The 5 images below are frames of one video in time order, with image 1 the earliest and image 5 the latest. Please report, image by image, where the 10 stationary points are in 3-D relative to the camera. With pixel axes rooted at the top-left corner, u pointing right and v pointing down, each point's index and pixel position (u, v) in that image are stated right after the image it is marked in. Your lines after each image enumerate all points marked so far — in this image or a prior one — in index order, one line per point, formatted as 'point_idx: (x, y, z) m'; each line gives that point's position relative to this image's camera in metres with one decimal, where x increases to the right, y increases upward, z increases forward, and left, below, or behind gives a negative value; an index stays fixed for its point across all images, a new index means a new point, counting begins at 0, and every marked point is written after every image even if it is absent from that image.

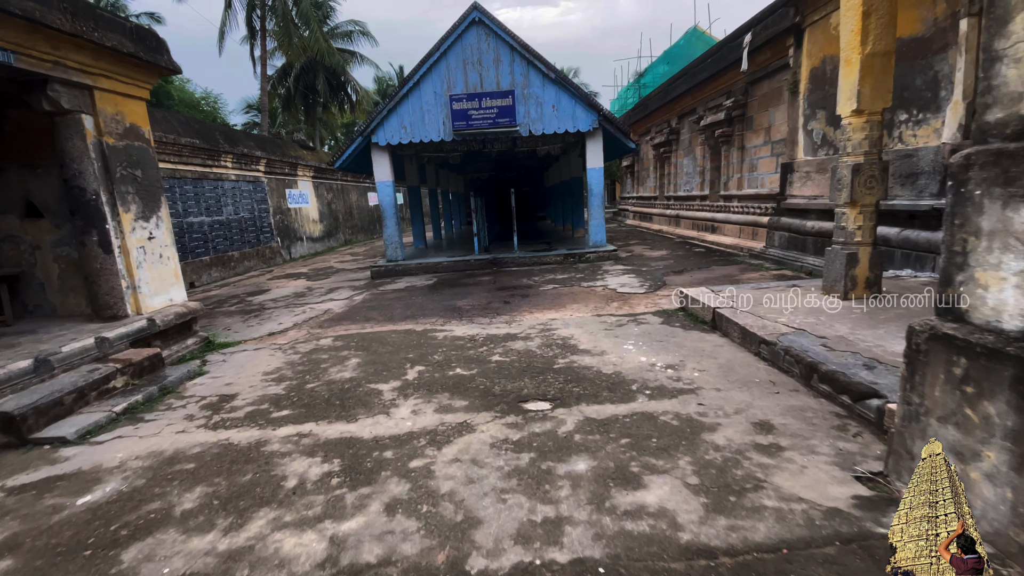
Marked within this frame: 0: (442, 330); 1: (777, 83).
0: (-0.6, -0.4, +4.4) m
1: (+4.0, +3.1, +7.2) m
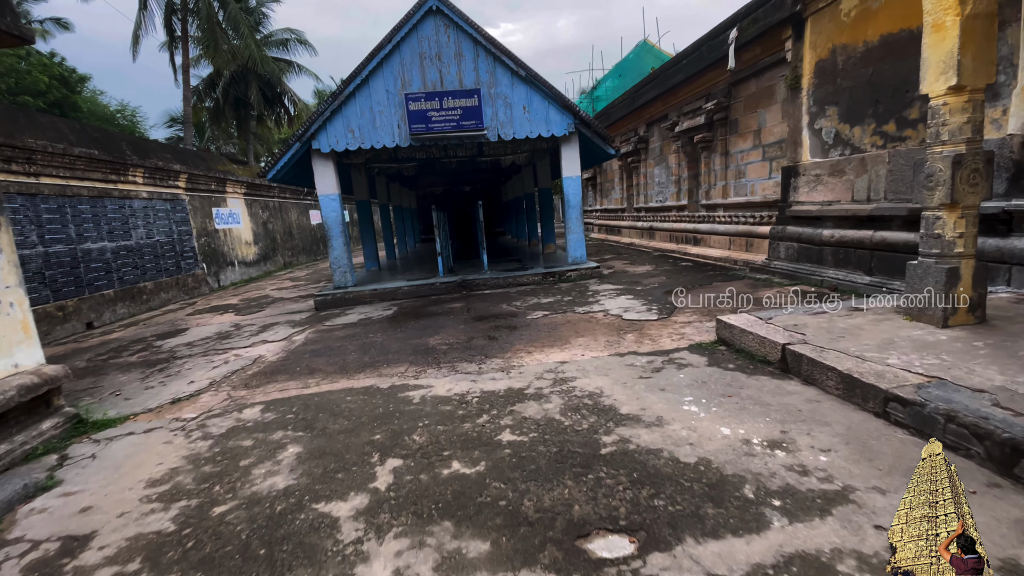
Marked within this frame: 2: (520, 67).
0: (-0.6, -0.7, +3.3) m
1: (+3.5, +2.8, +6.6) m
2: (+0.1, +3.2, +6.9) m
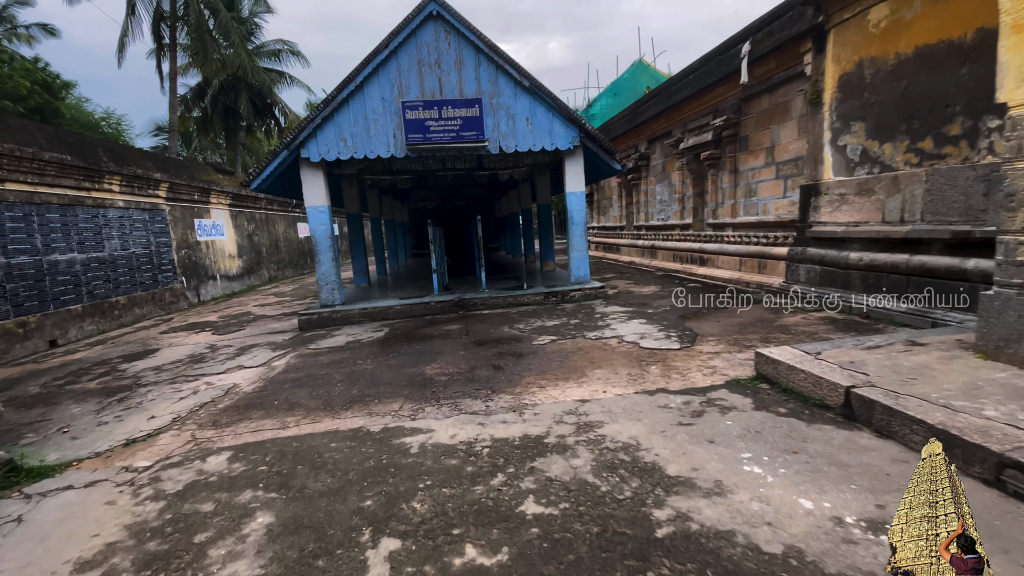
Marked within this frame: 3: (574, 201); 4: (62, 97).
0: (-0.6, -0.8, +2.8) m
1: (+3.6, +2.5, +6.3) m
2: (+0.2, +2.9, +6.6) m
3: (+0.9, +1.3, +7.2) m
4: (-17.7, +7.5, +18.8) m
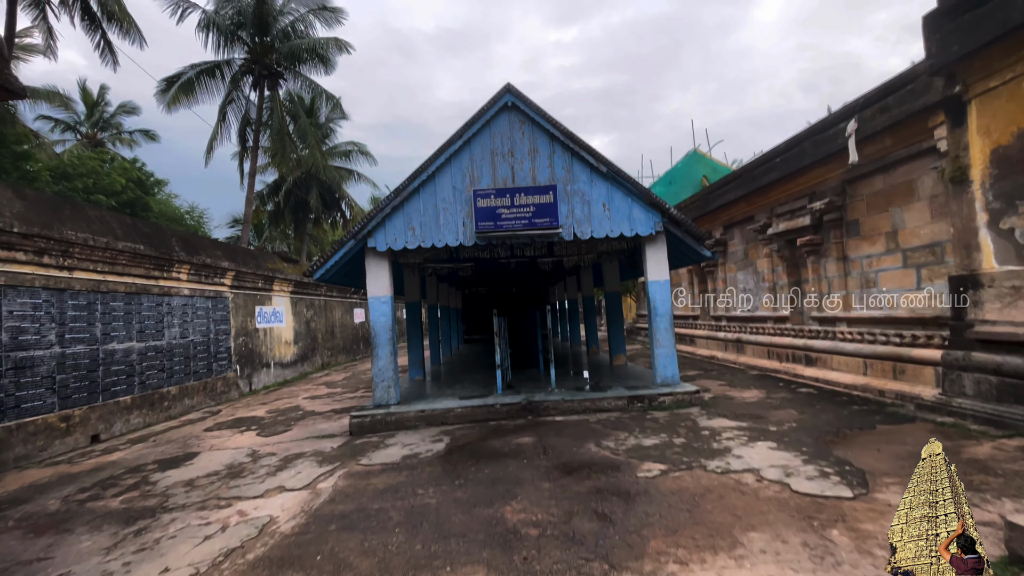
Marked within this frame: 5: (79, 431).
0: (0.0, -1.4, +1.8) m
1: (+4.5, +1.3, +5.5) m
2: (+1.2, +1.6, +6.2) m
3: (+2.0, 0.0, +6.4) m
4: (-15.4, +4.1, +20.6) m
5: (-5.9, -1.9, +6.5) m
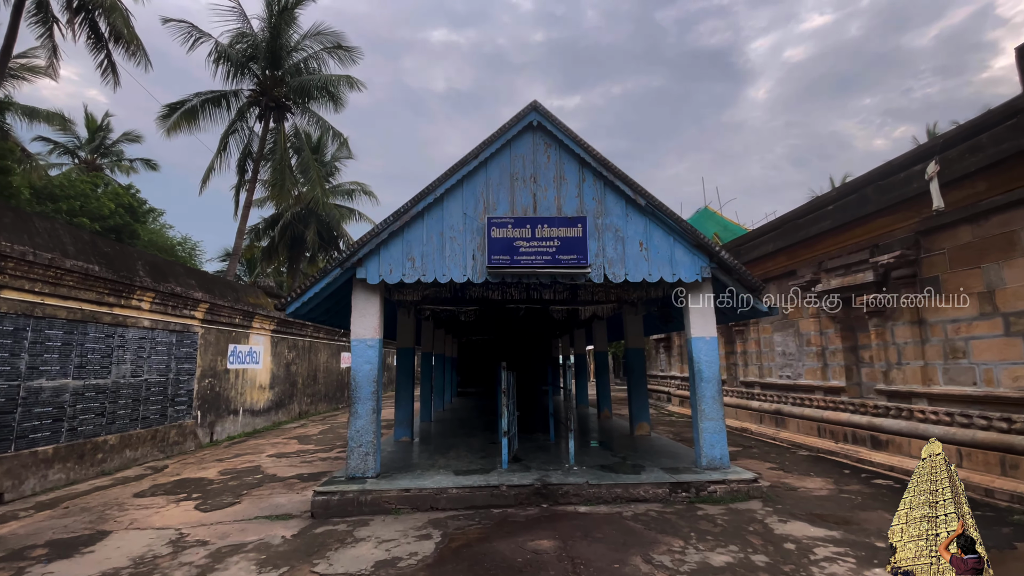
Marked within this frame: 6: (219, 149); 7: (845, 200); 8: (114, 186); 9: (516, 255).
0: (+0.2, -1.4, +0.6) m
1: (+4.8, +0.6, +4.6) m
2: (+1.4, +1.0, +5.3) m
3: (+2.1, -0.7, +5.3) m
4: (-15.2, +2.8, +19.8) m
5: (-5.8, -2.2, +5.2) m
6: (-9.9, +4.7, +16.1) m
7: (+4.5, +1.2, +6.5) m
8: (-14.8, +3.8, +17.8) m
9: (0.0, +0.4, +5.1) m
